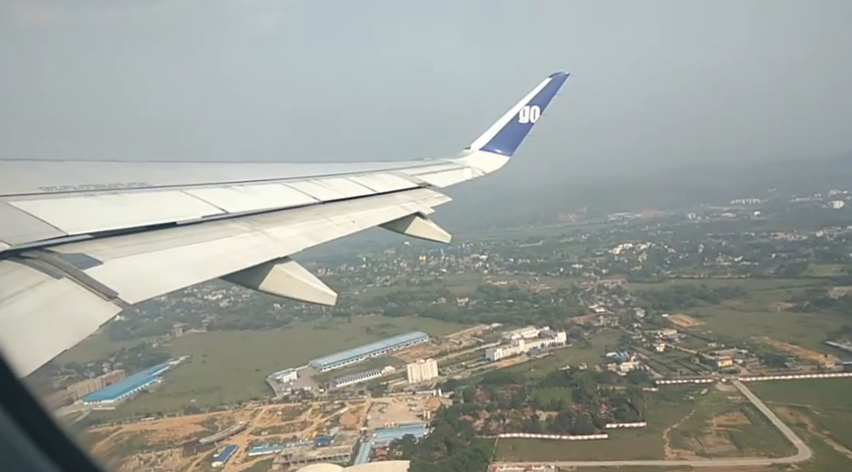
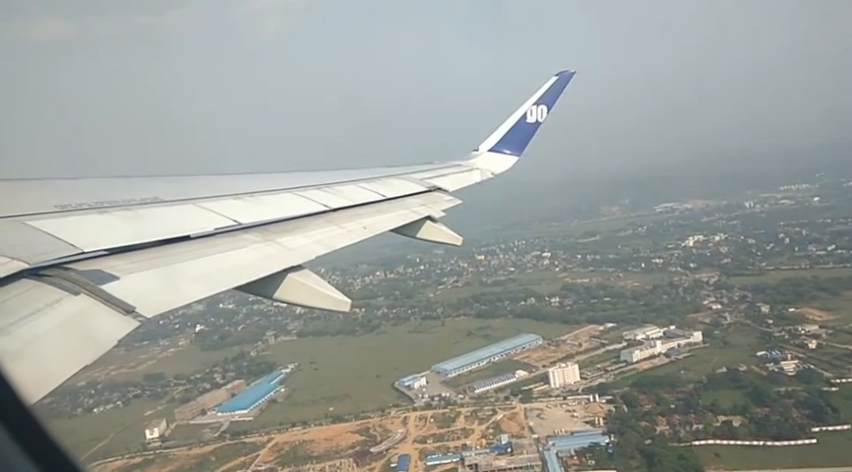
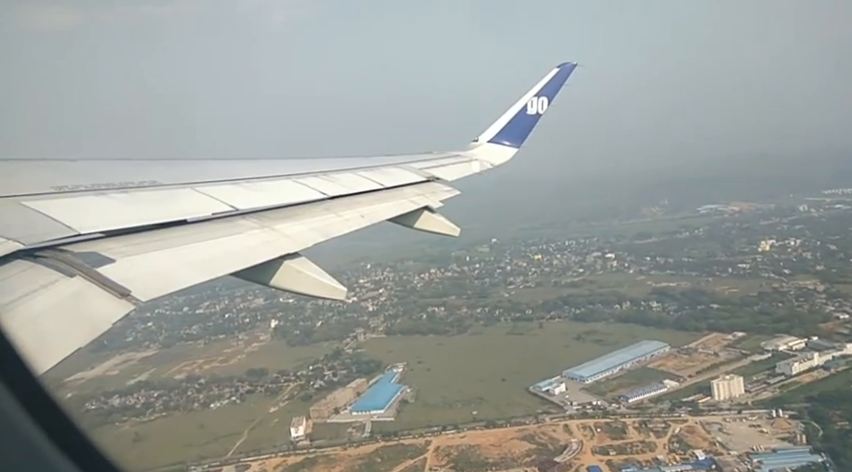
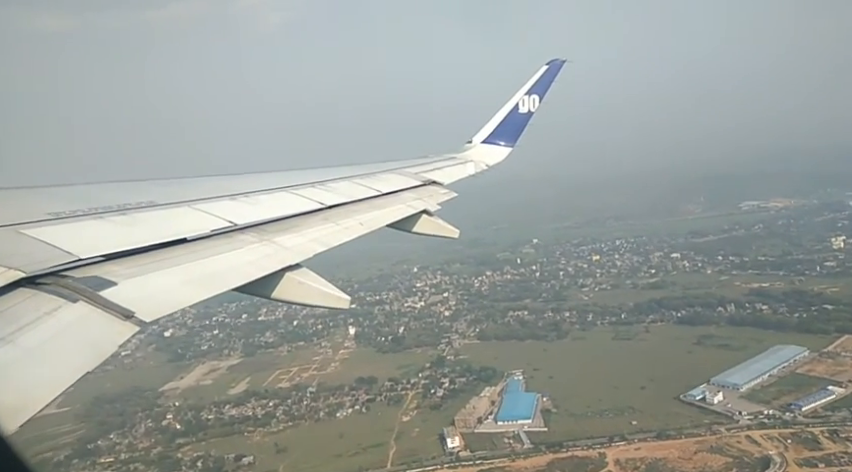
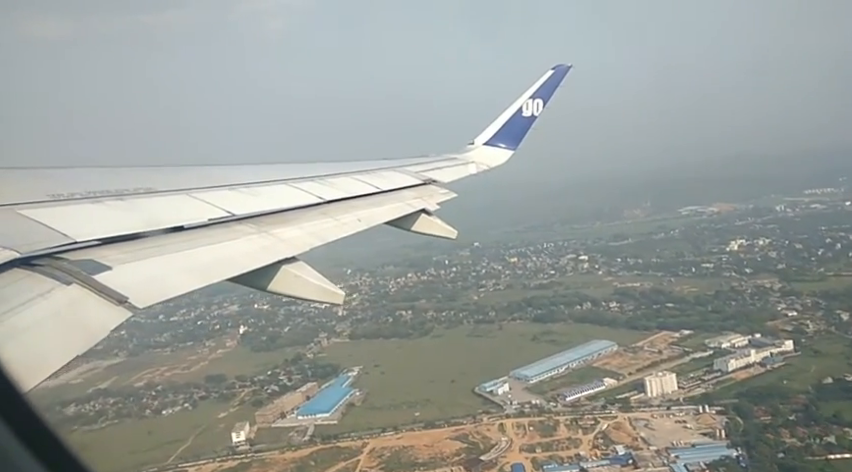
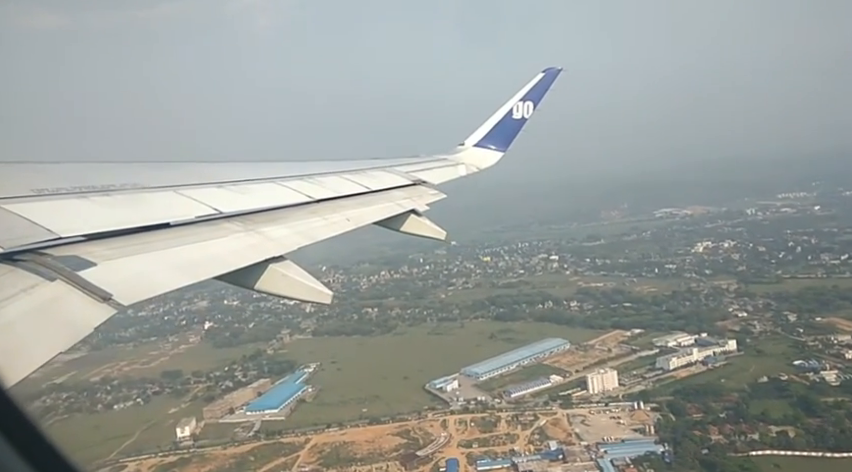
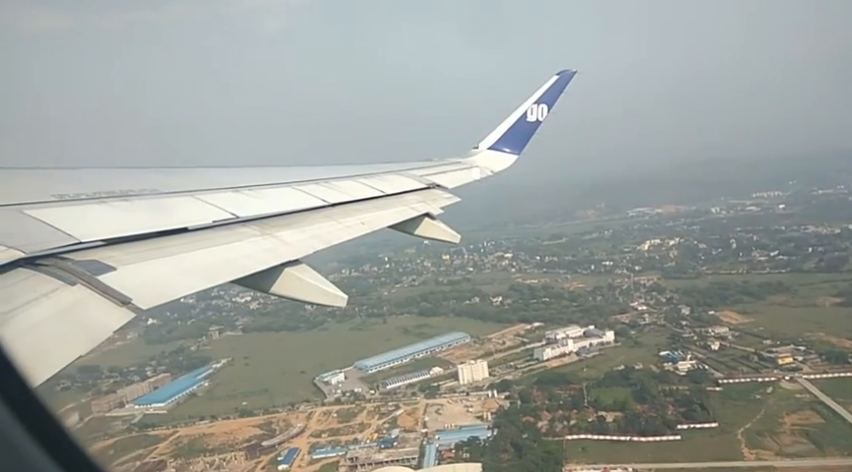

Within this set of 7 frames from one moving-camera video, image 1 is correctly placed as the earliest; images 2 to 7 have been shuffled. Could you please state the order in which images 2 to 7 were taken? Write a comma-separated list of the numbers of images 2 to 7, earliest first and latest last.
7, 2, 6, 5, 3, 4
